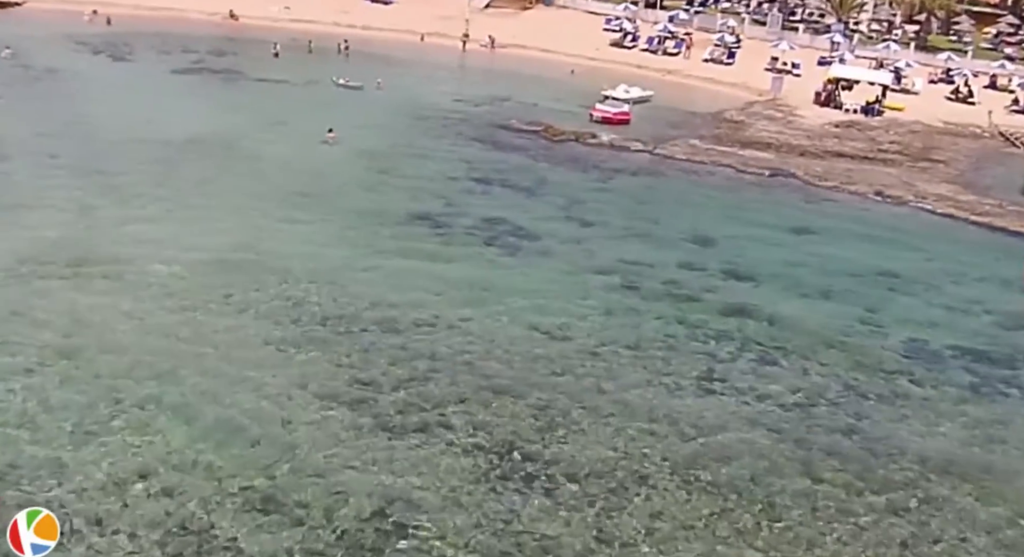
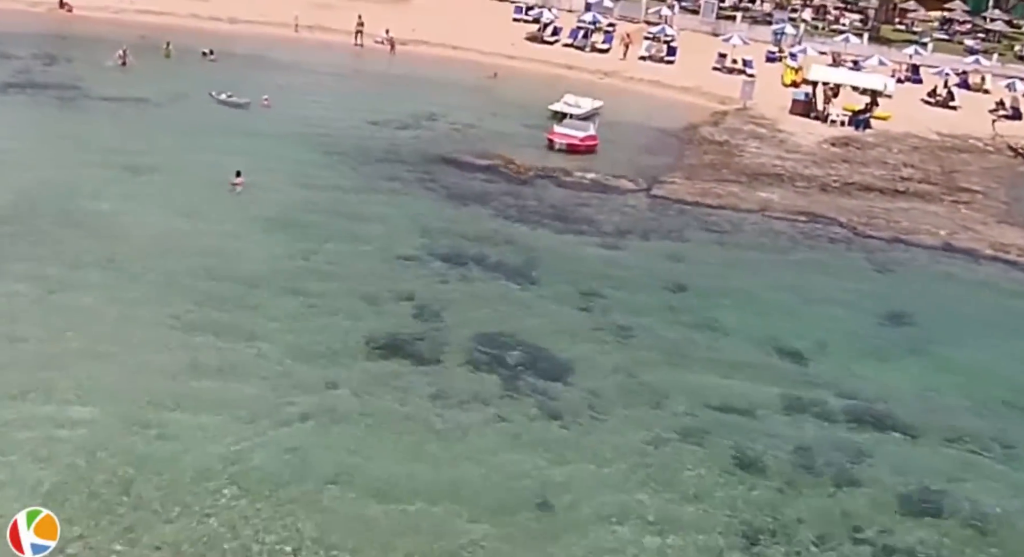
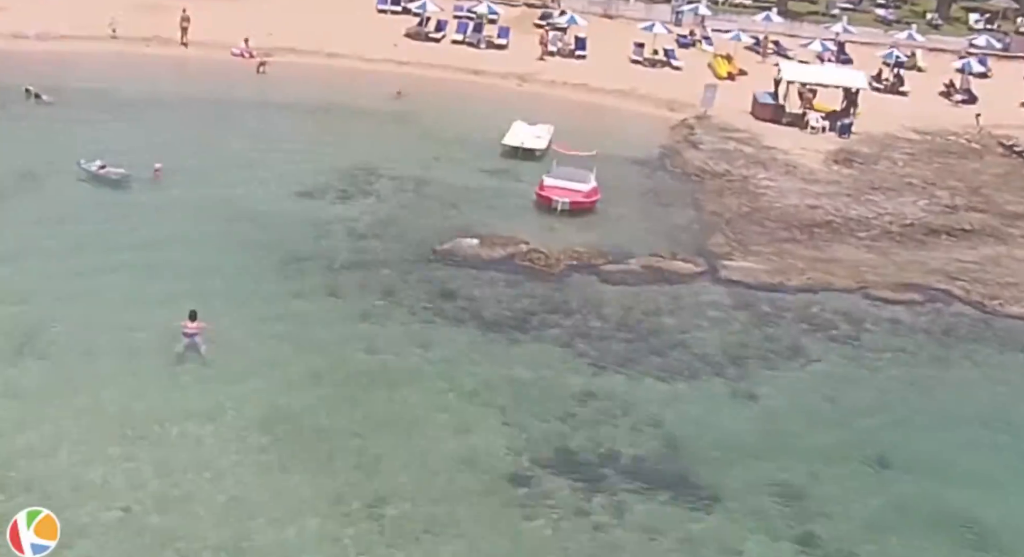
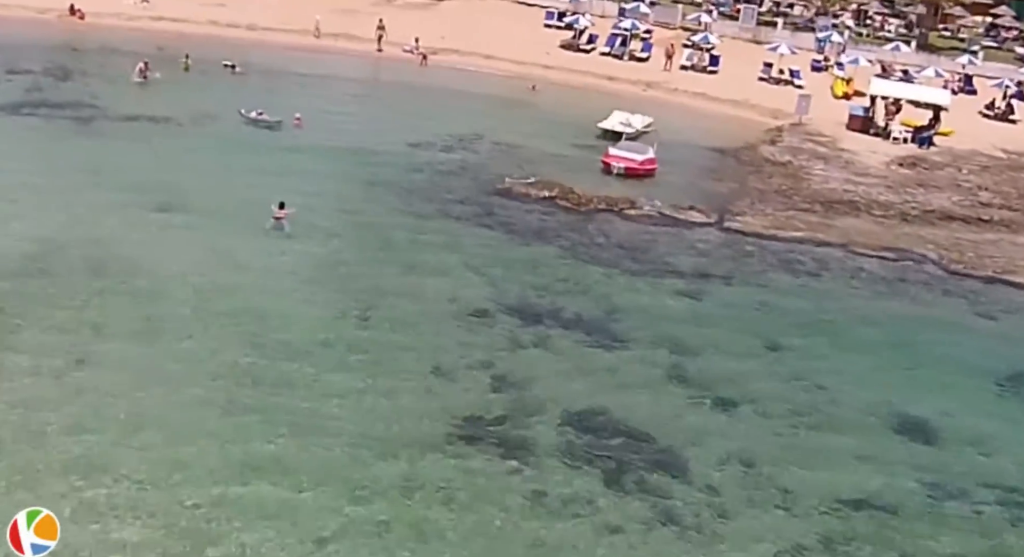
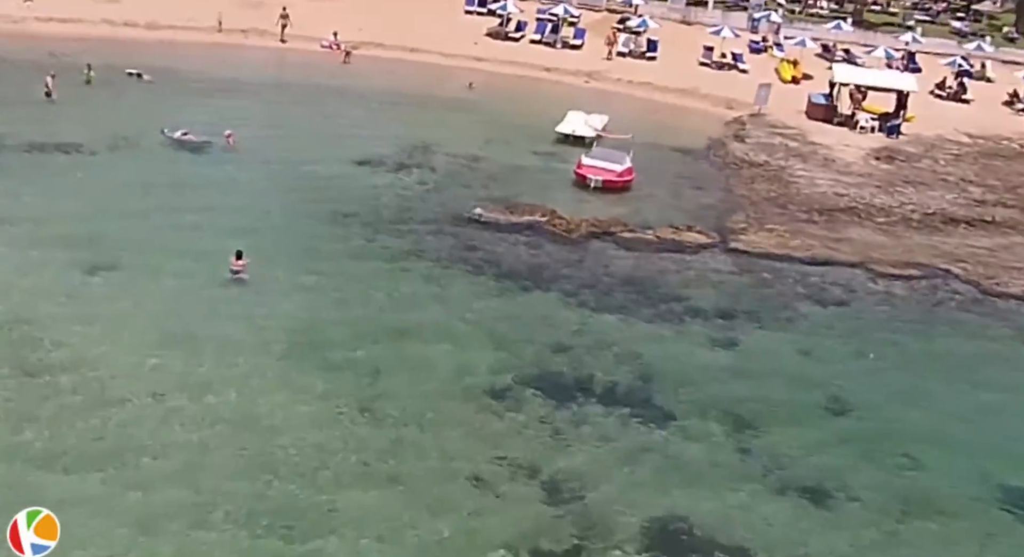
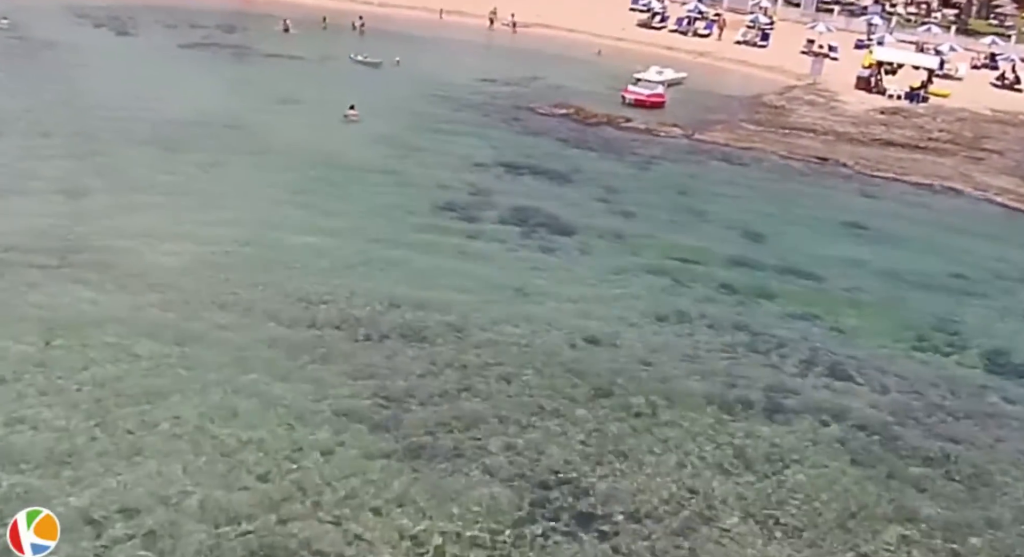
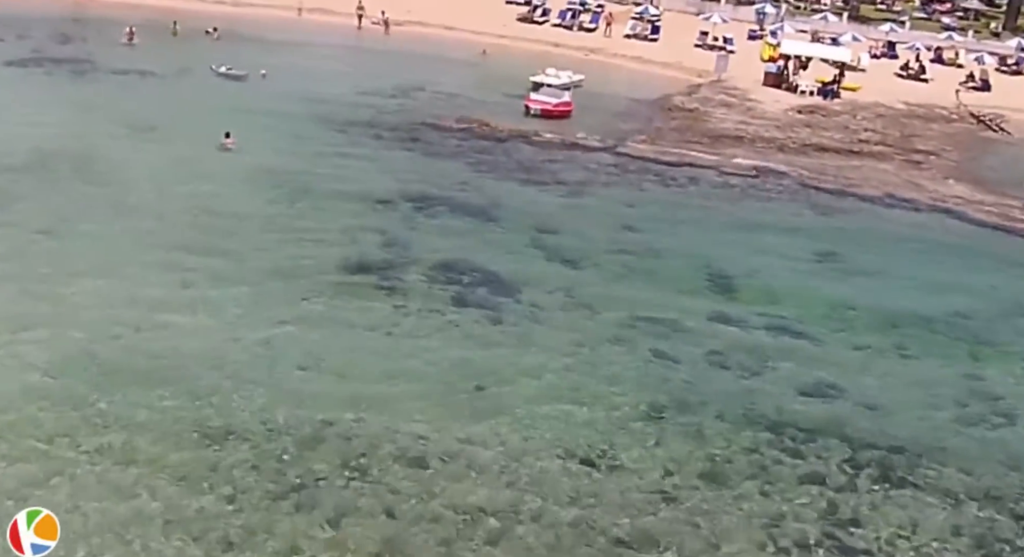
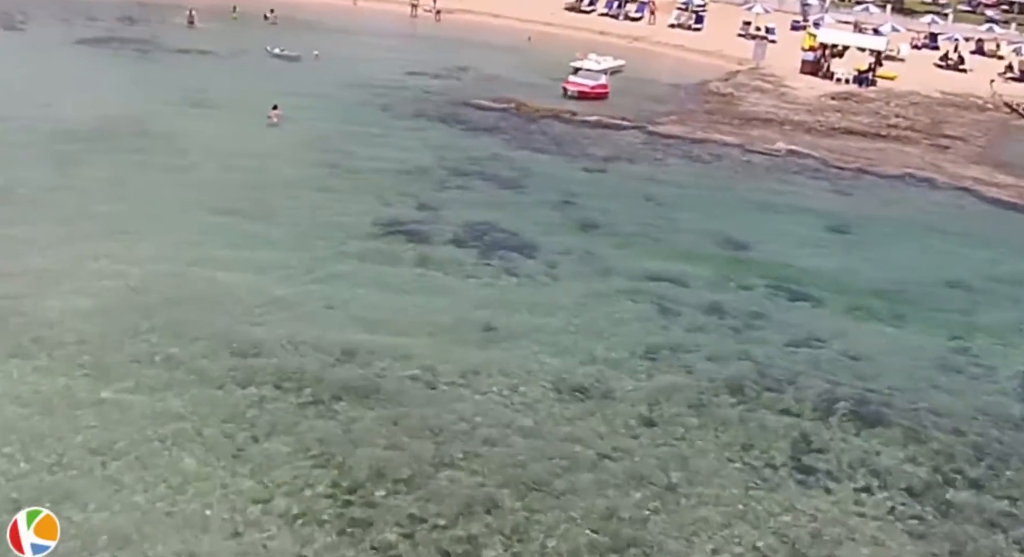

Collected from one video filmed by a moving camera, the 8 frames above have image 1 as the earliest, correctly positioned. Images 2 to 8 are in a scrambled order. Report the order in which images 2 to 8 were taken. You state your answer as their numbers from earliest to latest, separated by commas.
6, 8, 7, 2, 4, 5, 3
